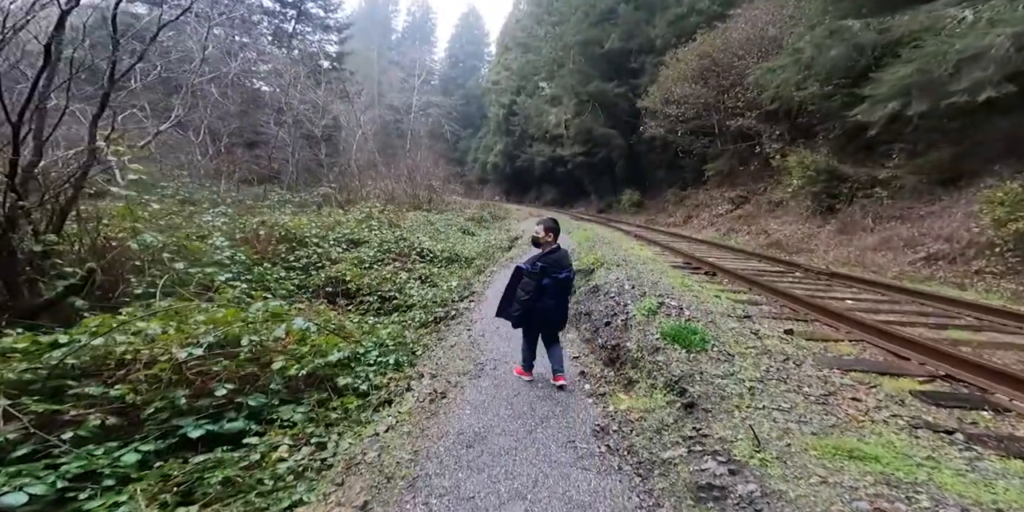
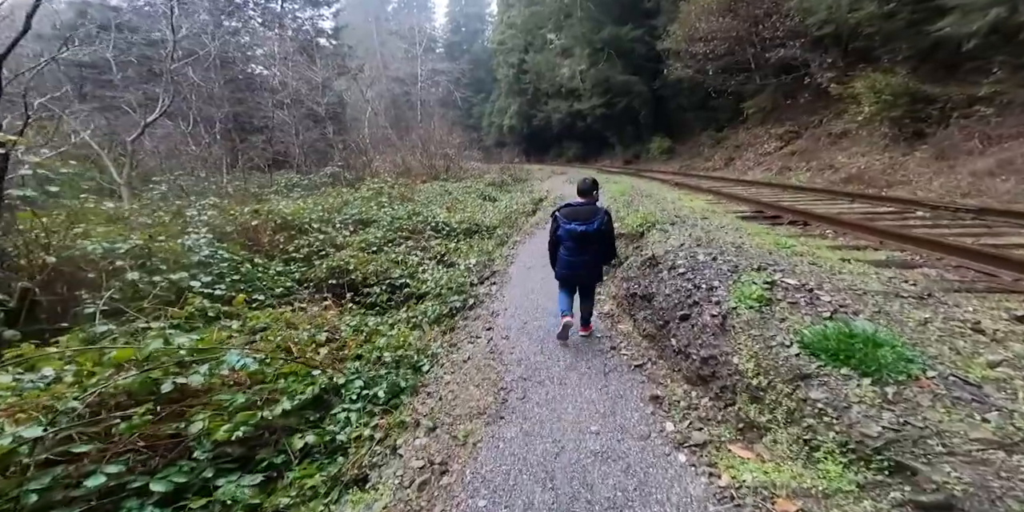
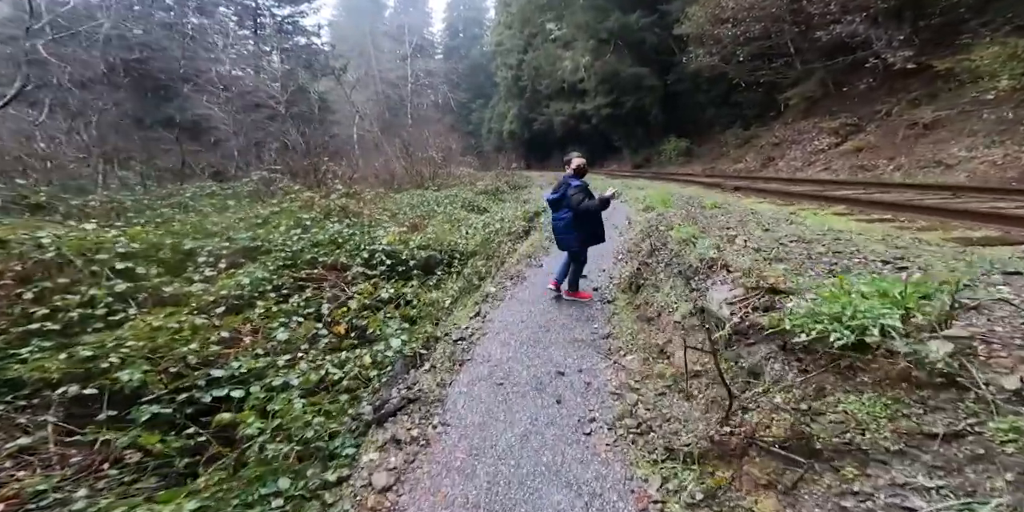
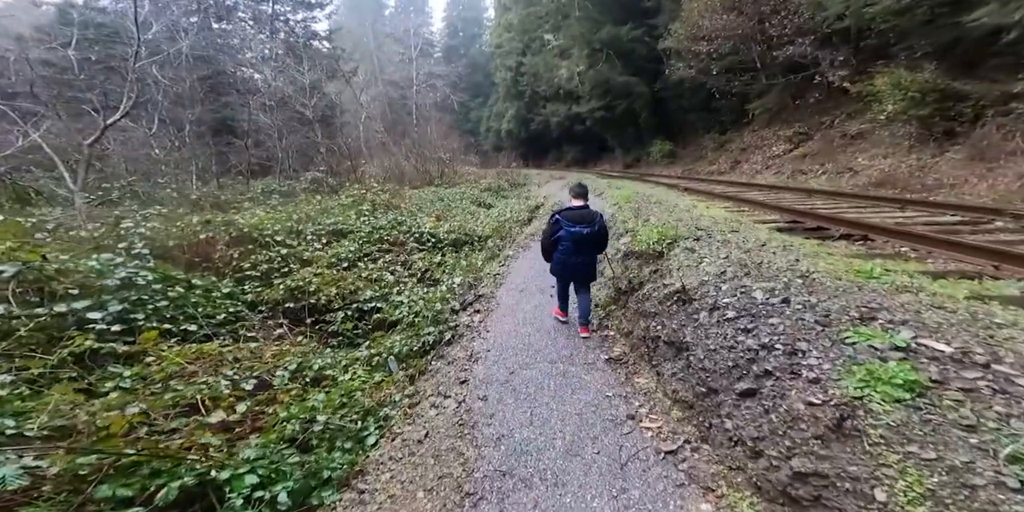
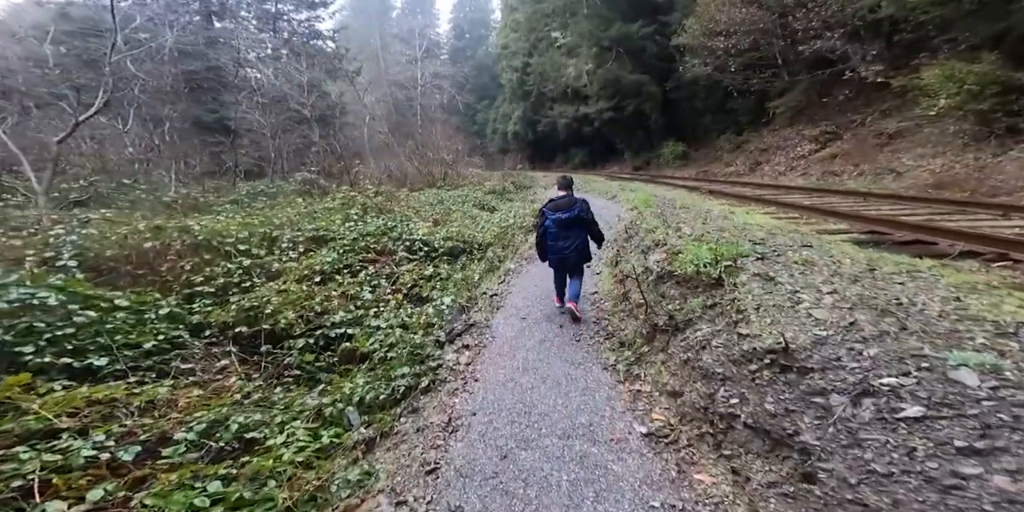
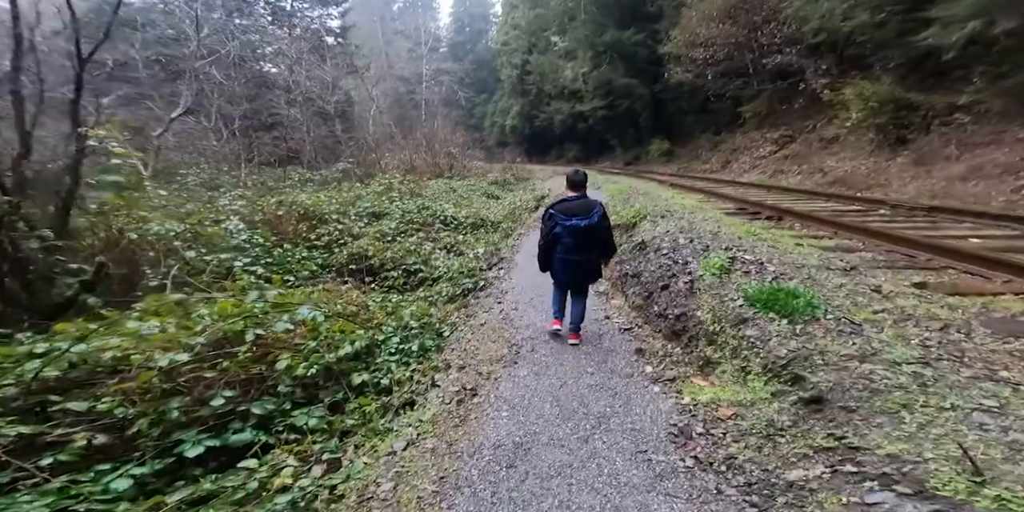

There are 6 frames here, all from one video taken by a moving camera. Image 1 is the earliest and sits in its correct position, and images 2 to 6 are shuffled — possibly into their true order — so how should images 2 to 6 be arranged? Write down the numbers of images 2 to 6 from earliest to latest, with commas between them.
6, 2, 4, 5, 3
